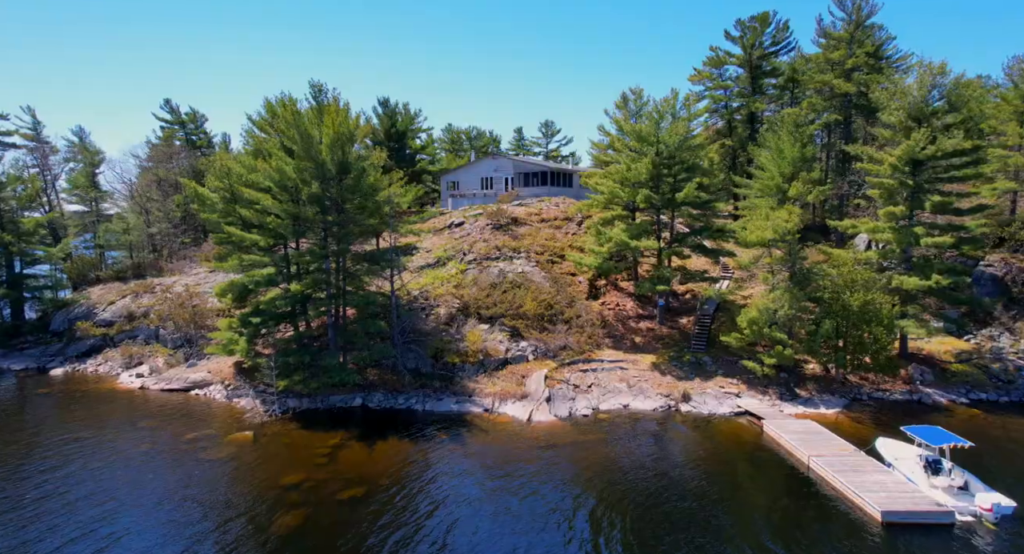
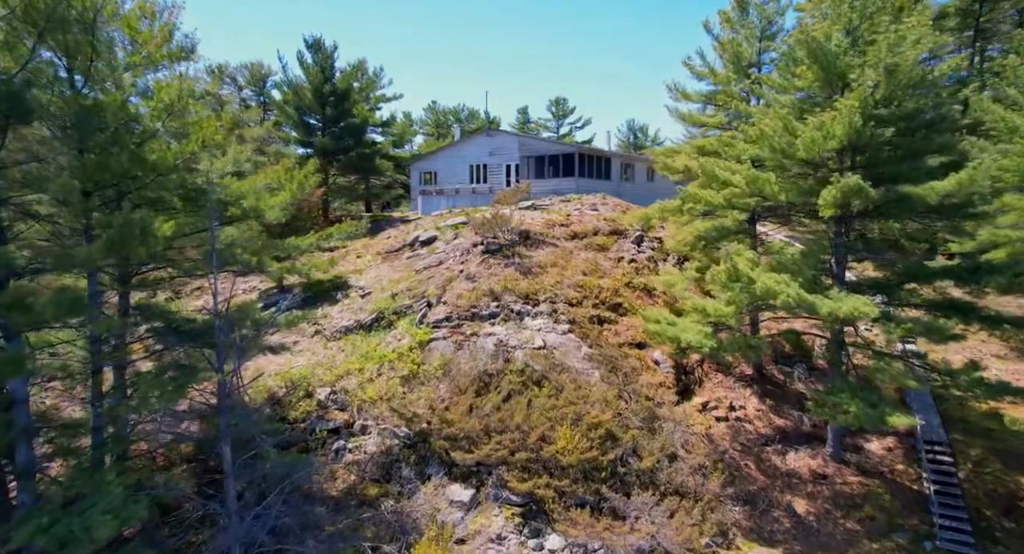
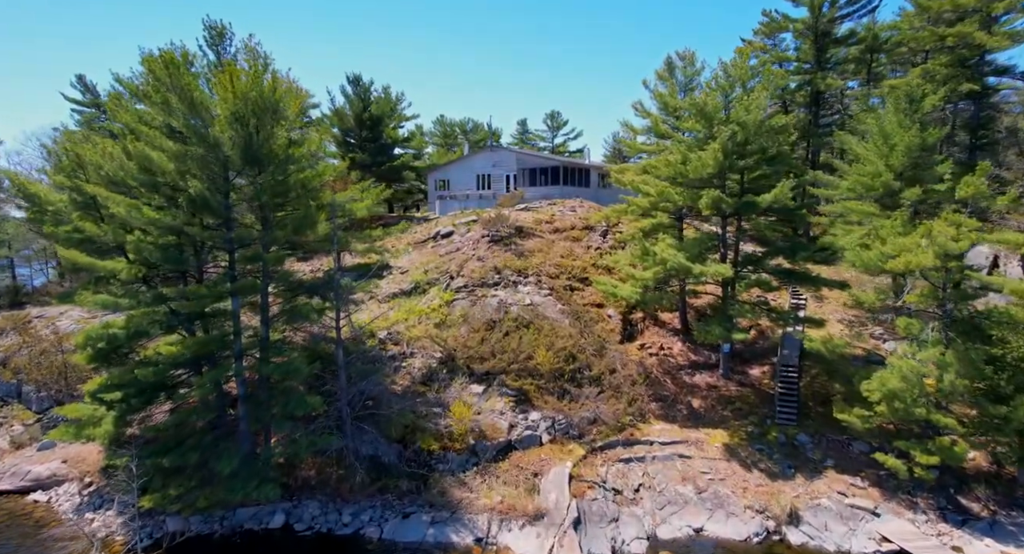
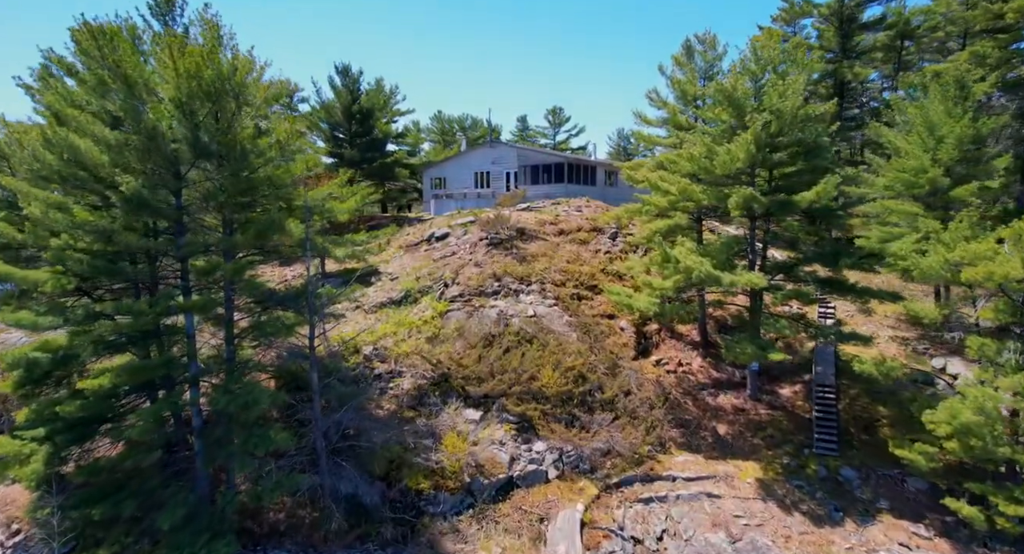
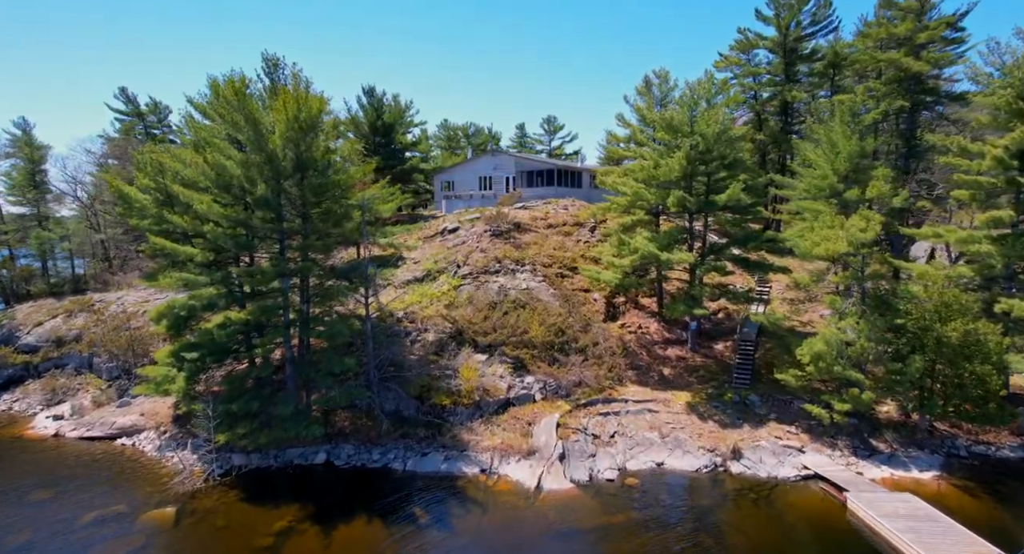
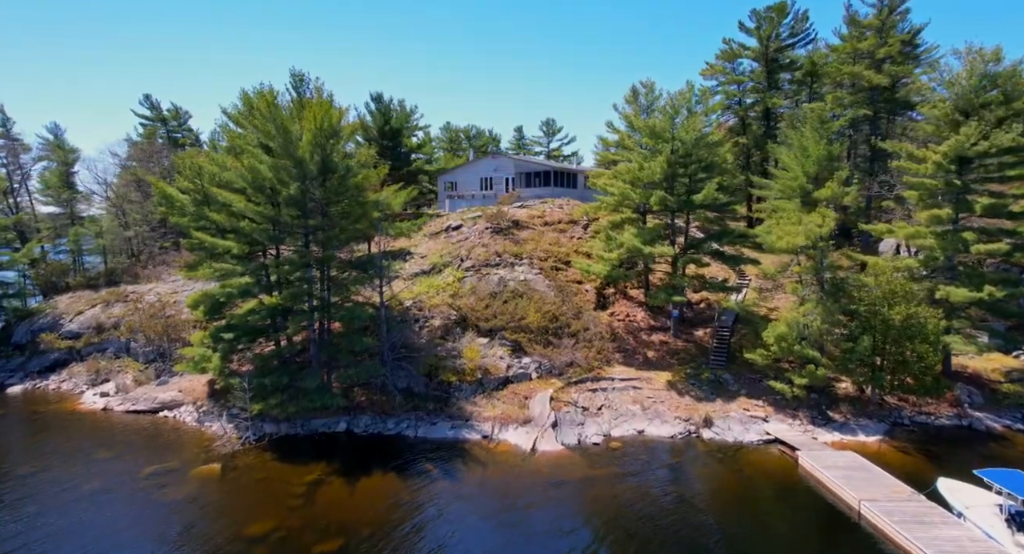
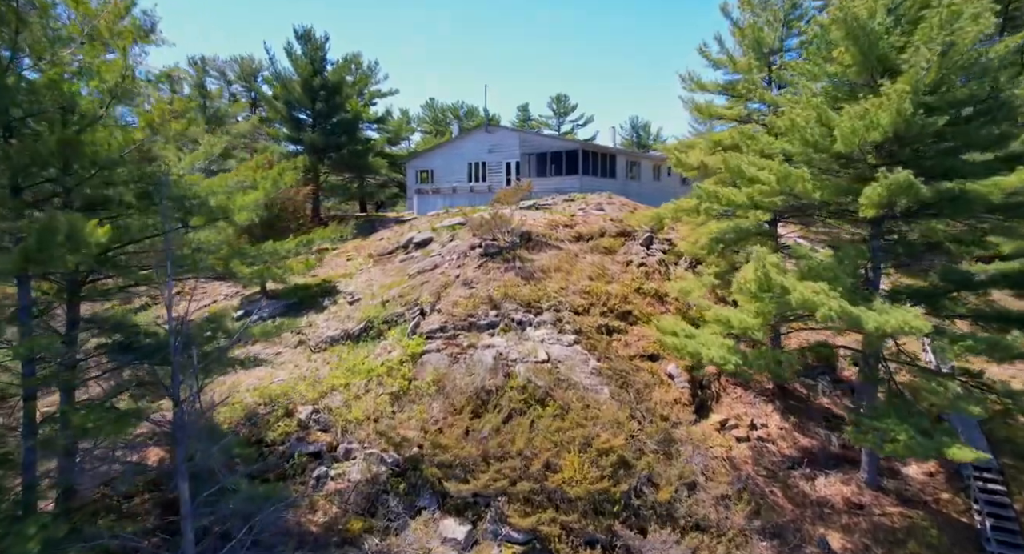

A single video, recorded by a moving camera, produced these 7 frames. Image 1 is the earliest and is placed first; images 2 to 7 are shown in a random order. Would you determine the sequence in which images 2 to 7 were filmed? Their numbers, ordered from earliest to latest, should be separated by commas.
6, 5, 3, 4, 2, 7
